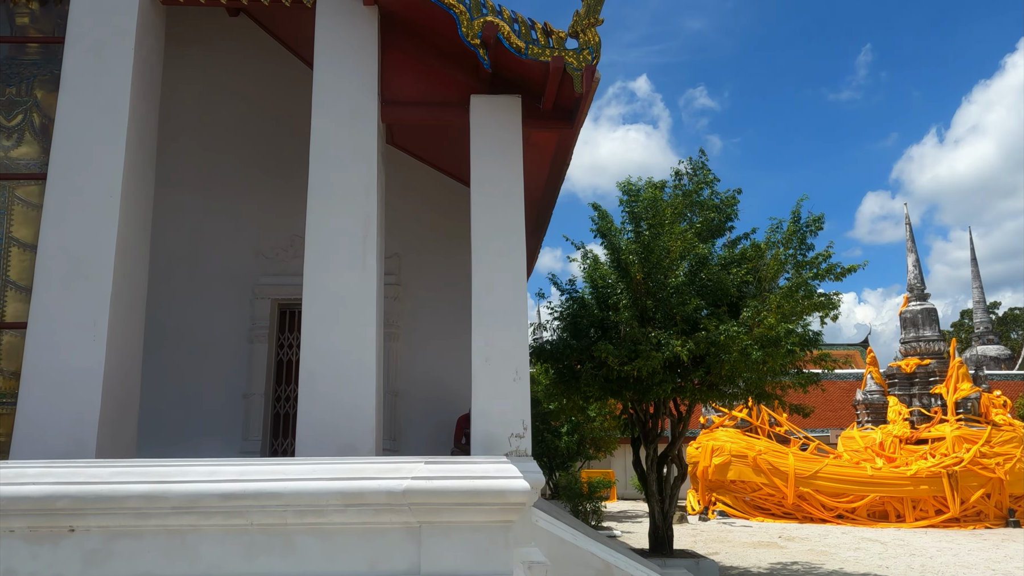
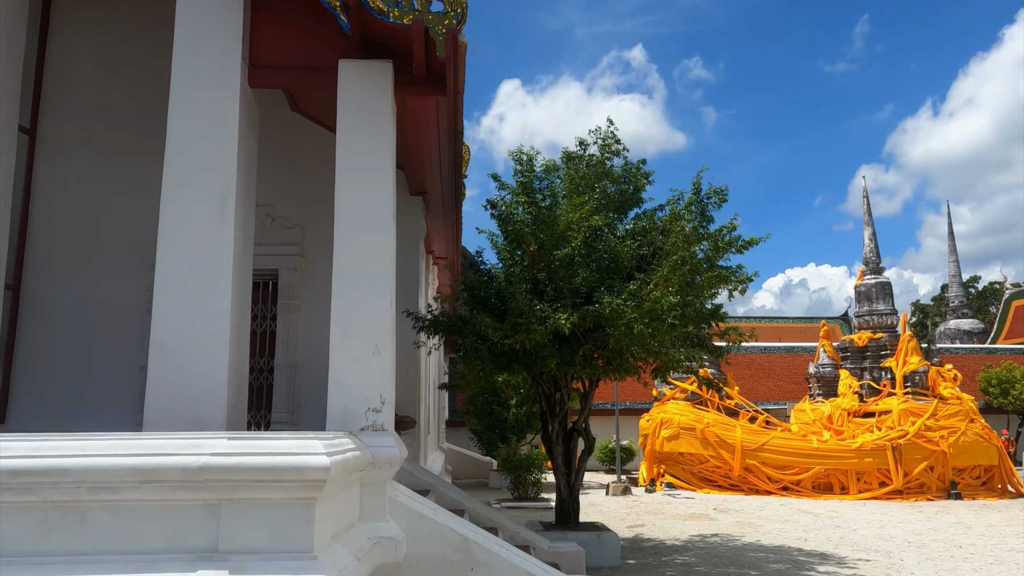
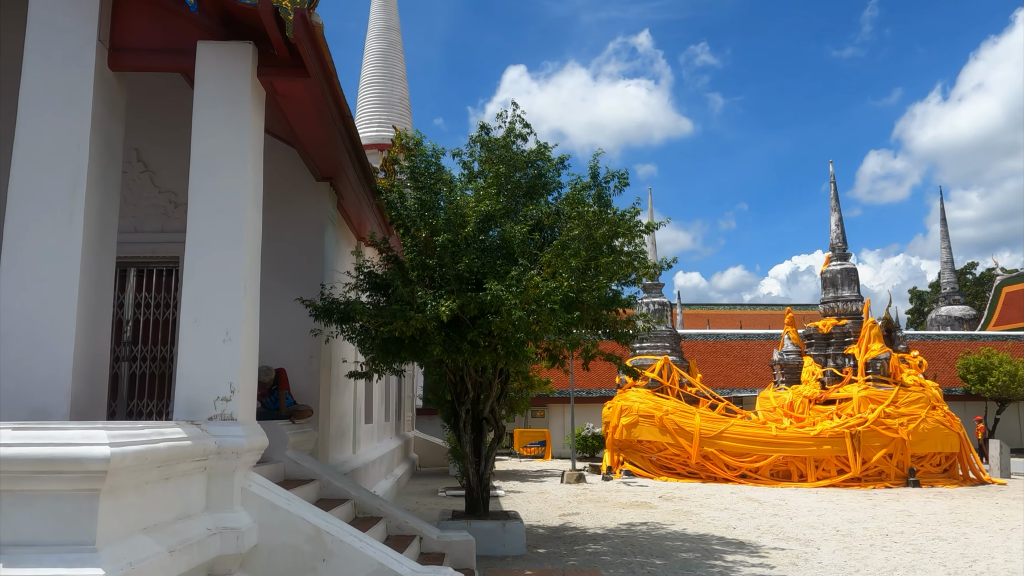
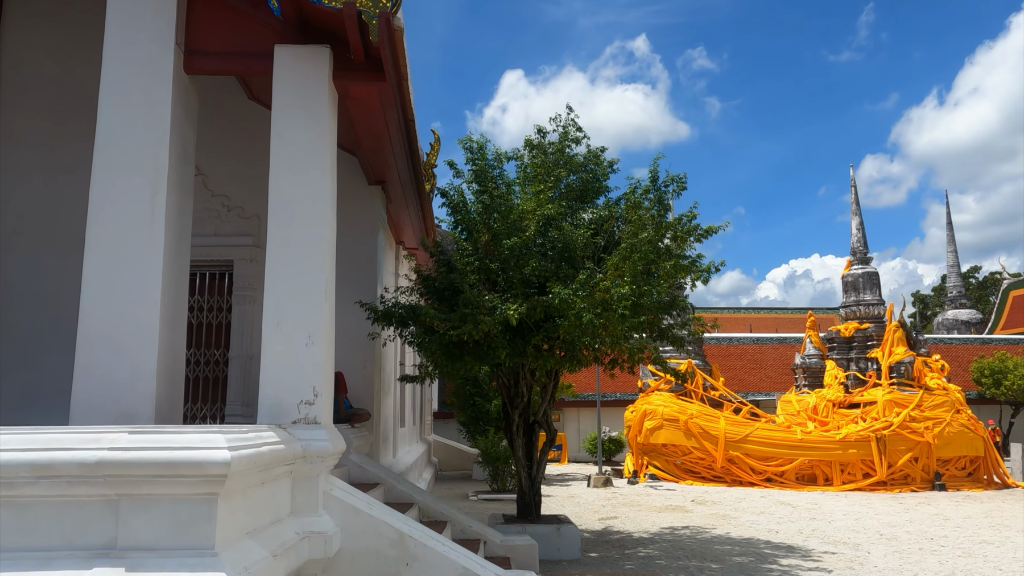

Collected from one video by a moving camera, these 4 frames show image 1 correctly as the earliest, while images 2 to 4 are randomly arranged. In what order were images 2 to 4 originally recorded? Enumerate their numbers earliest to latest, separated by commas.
2, 4, 3
